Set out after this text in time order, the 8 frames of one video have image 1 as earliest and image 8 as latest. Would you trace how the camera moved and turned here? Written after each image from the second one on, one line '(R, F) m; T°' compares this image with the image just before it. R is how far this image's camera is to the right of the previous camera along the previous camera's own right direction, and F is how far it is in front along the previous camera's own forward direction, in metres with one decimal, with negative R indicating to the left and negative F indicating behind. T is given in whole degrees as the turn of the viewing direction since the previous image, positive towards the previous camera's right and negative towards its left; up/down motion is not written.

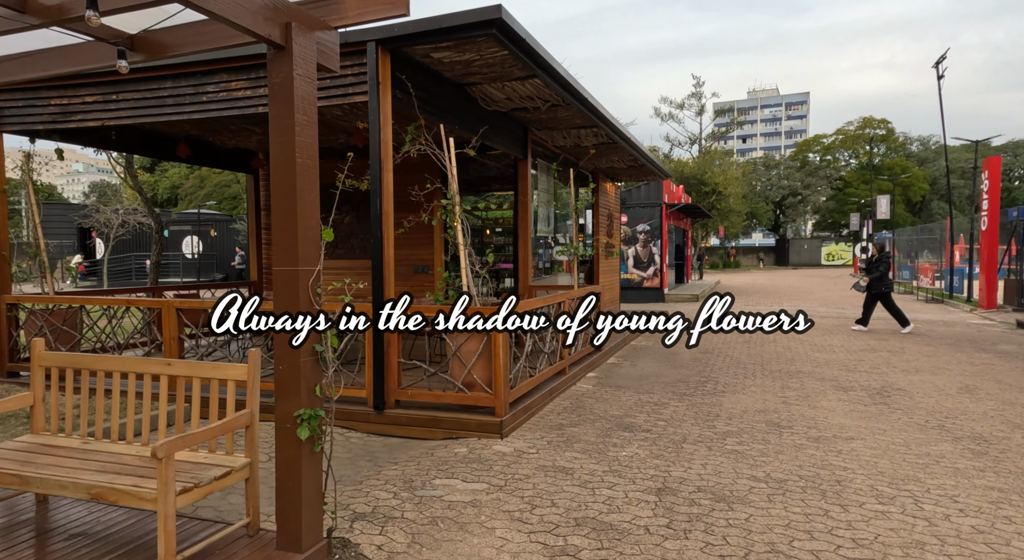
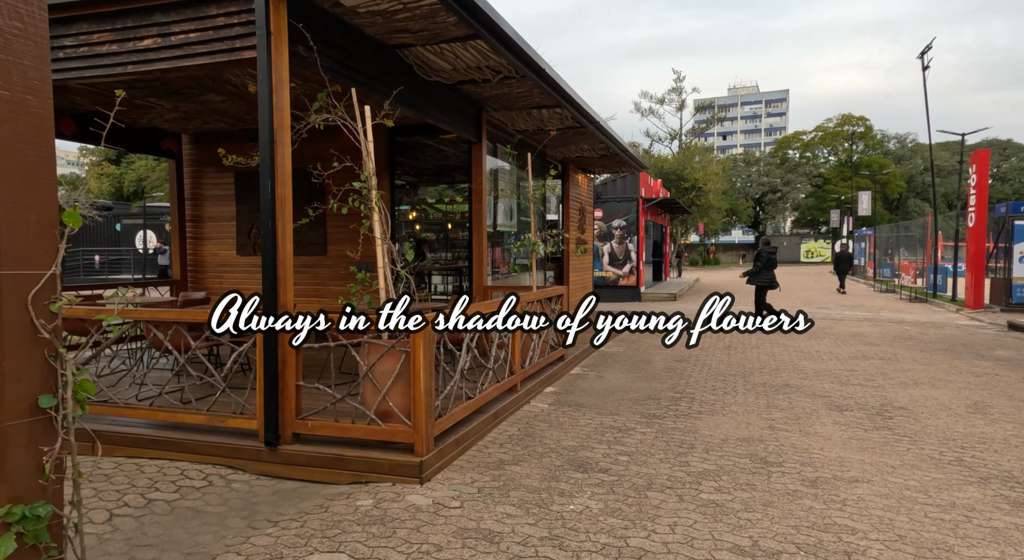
(+0.3, +1.0) m; +2°
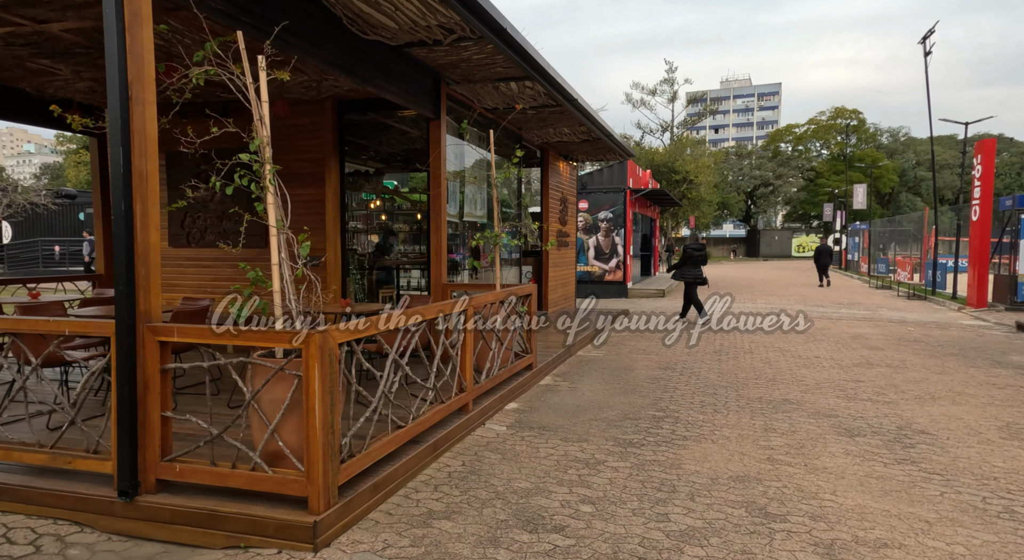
(+0.3, +1.0) m; +1°
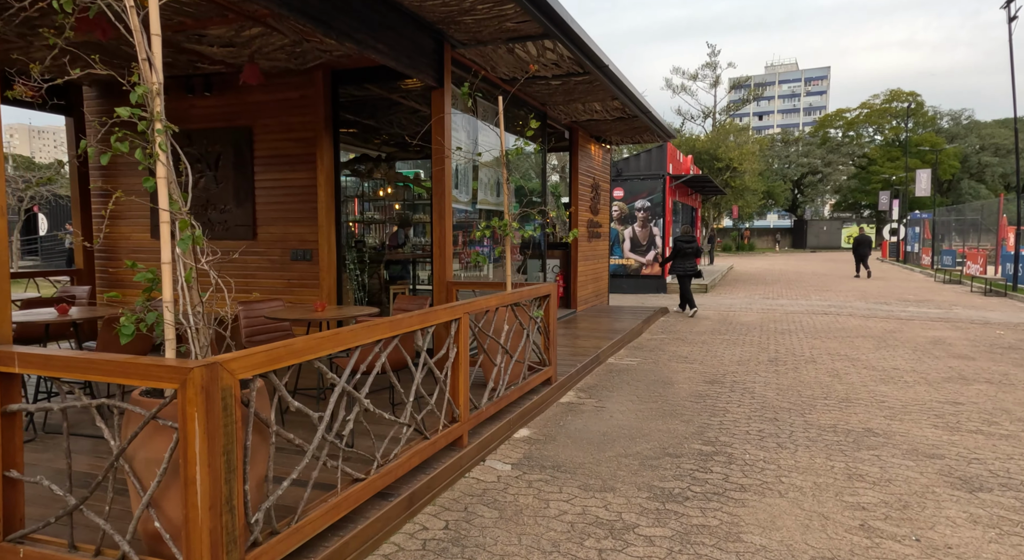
(+0.2, +1.1) m; -3°
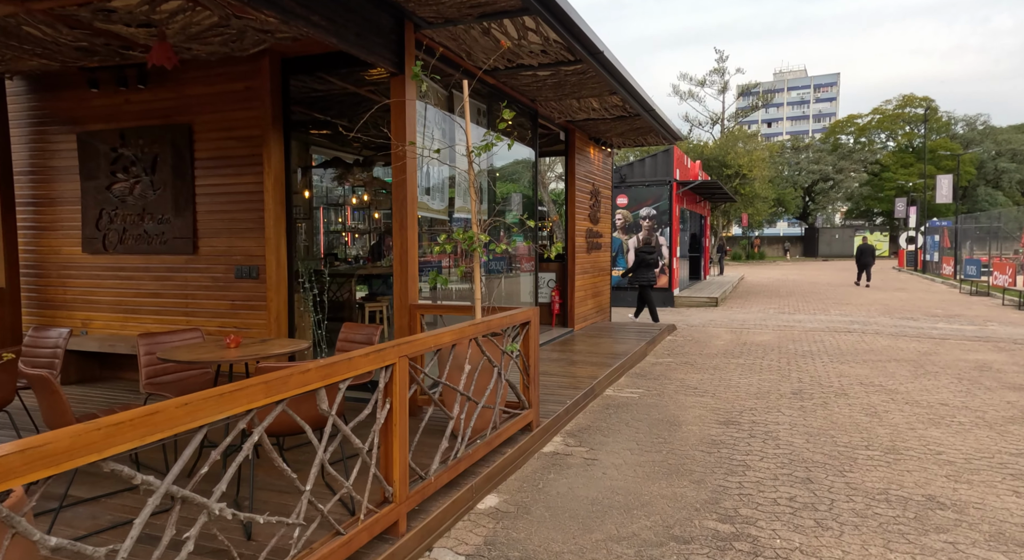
(+0.2, +1.0) m; -1°
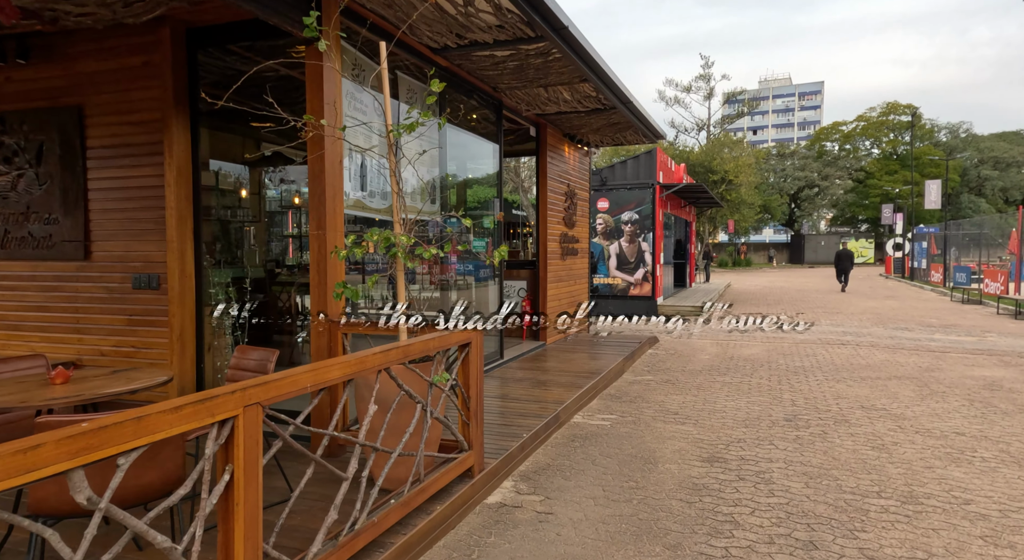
(+0.3, +0.9) m; +1°
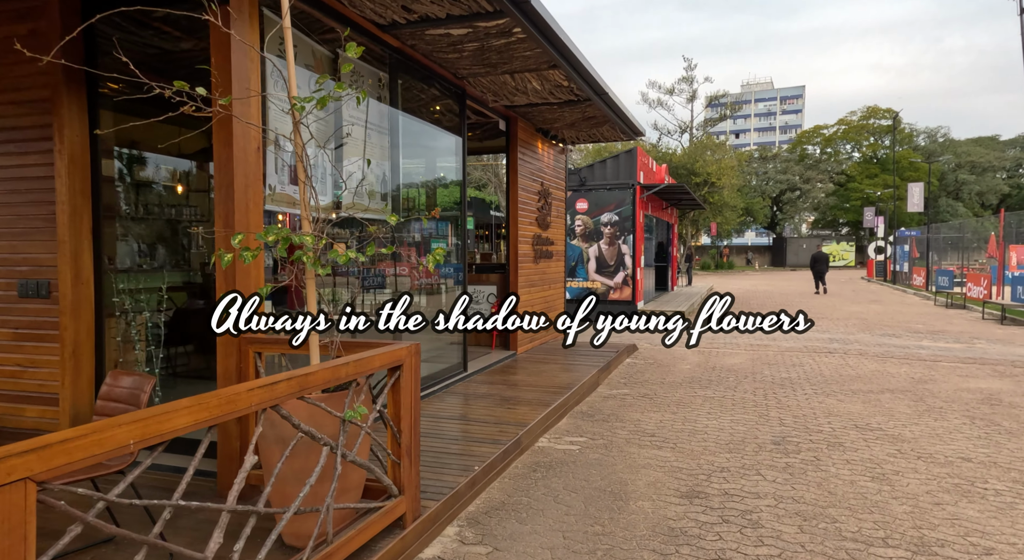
(+0.2, +0.6) m; +1°
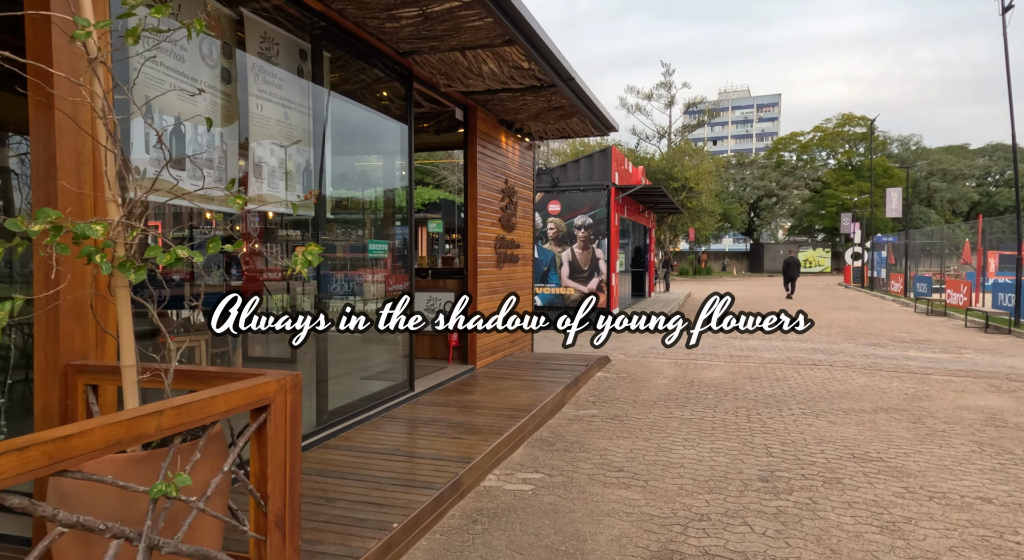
(+0.2, +0.8) m; +2°
